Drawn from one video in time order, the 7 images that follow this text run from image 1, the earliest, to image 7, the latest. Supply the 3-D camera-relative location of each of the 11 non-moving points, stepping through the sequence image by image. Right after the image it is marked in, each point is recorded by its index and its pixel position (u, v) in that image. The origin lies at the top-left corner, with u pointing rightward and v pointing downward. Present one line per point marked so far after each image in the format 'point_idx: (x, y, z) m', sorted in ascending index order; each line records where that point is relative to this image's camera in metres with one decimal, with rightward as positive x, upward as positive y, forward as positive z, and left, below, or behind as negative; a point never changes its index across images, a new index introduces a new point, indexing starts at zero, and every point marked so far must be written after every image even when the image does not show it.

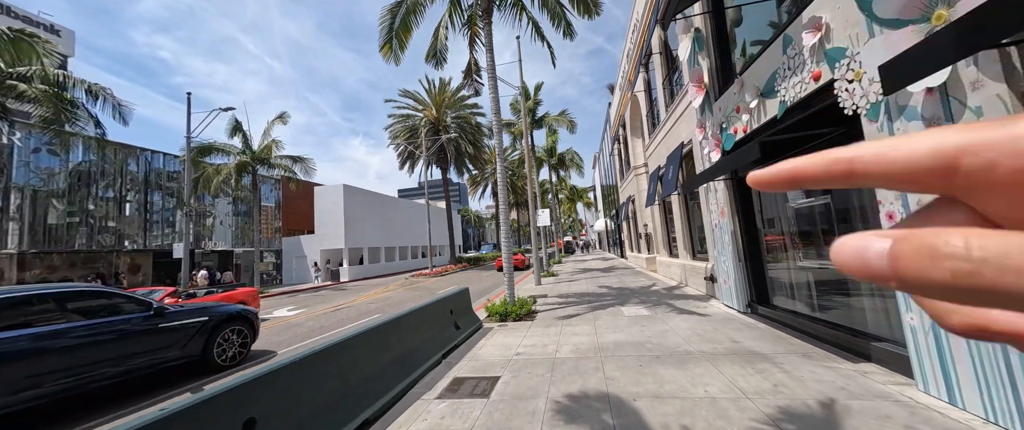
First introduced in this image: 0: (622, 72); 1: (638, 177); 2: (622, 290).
0: (+6.1, +8.0, +19.1) m
1: (+6.7, +2.0, +18.4) m
2: (+3.7, -2.5, +11.5) m
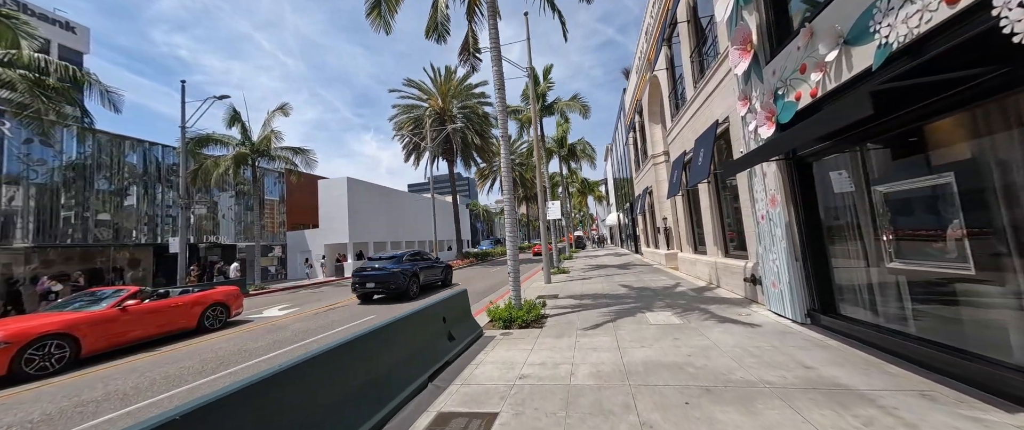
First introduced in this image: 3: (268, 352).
0: (+6.6, +8.4, +17.6) m
1: (+7.1, +2.4, +16.9) m
2: (+3.9, -2.3, +10.2) m
3: (-5.0, -2.8, +7.2) m
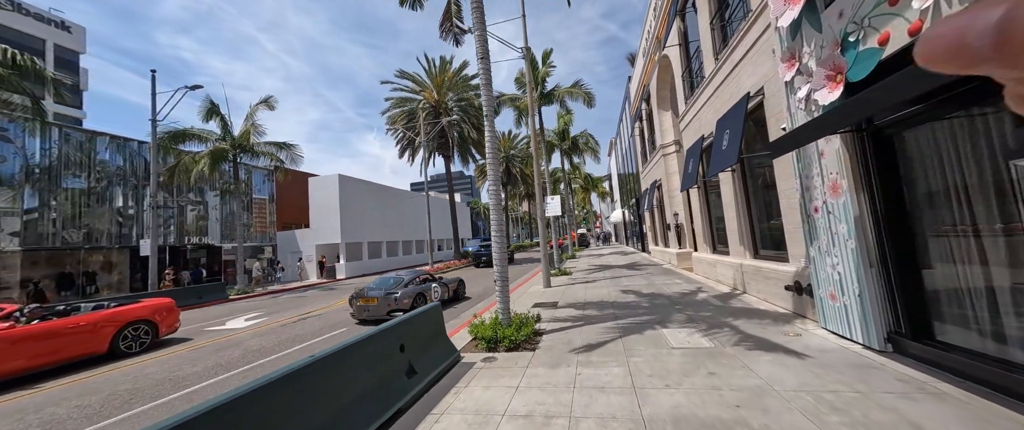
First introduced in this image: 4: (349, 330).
0: (+6.3, +8.6, +16.1) m
1: (+6.9, +2.6, +15.4) m
2: (+3.7, -2.1, +8.8) m
3: (-5.3, -2.8, +5.8) m
4: (-4.1, -2.9, +8.6) m
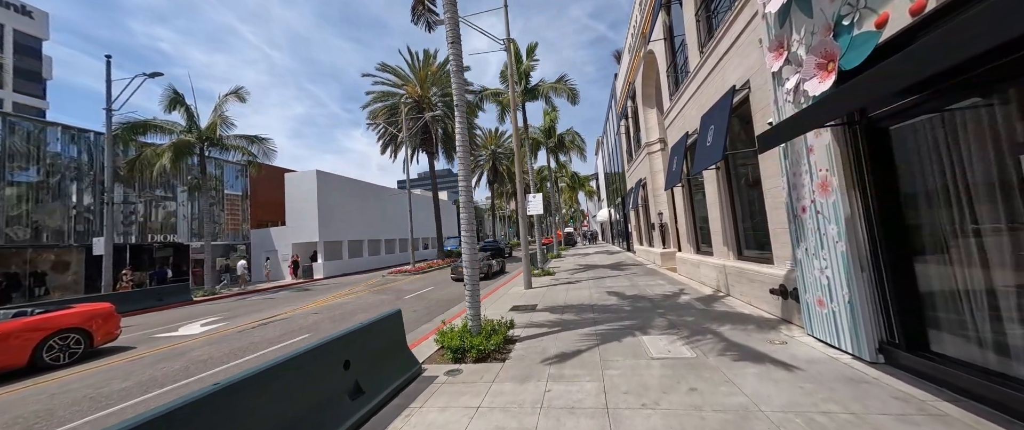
0: (+5.5, +8.6, +15.7) m
1: (+6.1, +2.6, +15.2) m
2: (+3.1, -2.1, +8.4) m
3: (-5.8, -2.7, +5.1) m
4: (-4.7, -2.8, +8.0) m
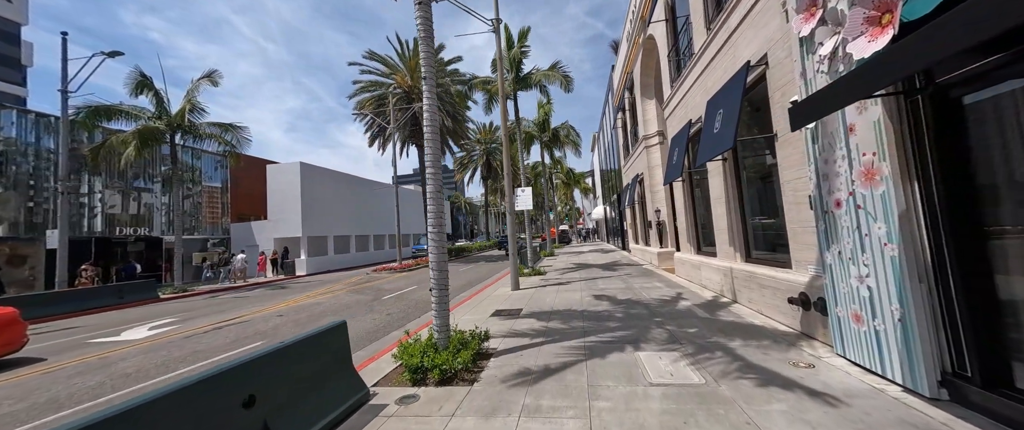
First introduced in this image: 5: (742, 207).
0: (+5.2, +8.8, +14.8) m
1: (+5.7, +2.7, +14.3) m
2: (+2.7, -2.0, +7.6) m
3: (-6.2, -2.5, +4.2) m
4: (-5.1, -2.6, +7.0) m
5: (+4.8, +0.2, +7.2) m
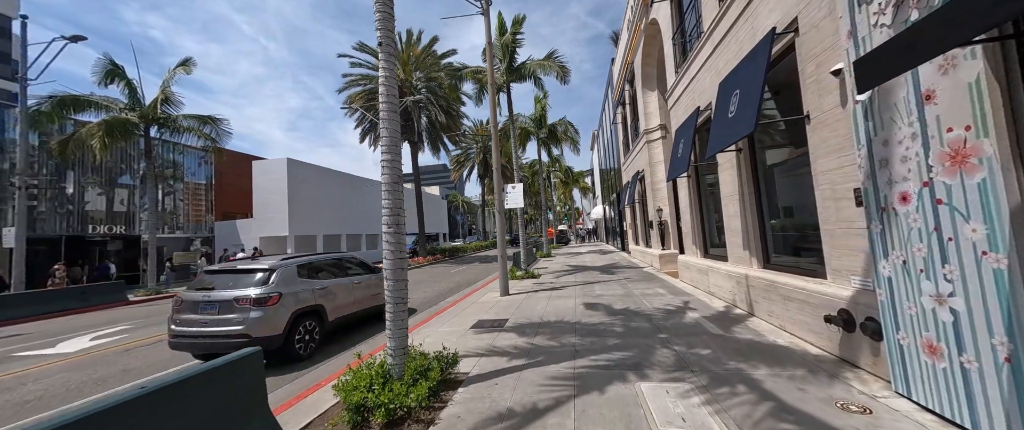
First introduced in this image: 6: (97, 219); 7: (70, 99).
0: (+4.9, +8.8, +13.8) m
1: (+5.4, +2.7, +13.3) m
2: (+2.3, -2.0, +6.6) m
3: (-6.5, -2.5, +3.2) m
4: (-5.5, -2.6, +6.1) m
5: (+4.5, +0.2, +6.3) m
6: (-23.3, -0.2, +19.2) m
7: (-19.6, +5.1, +15.3) m
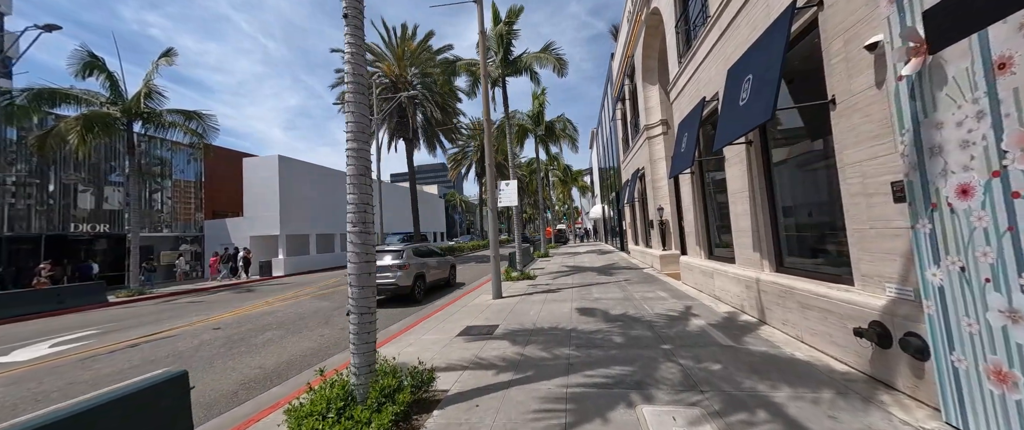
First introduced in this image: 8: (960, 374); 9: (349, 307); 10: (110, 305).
0: (+4.7, +8.8, +13.3) m
1: (+5.2, +2.8, +12.8) m
2: (+2.1, -2.0, +6.1) m
3: (-6.7, -2.4, +2.6) m
4: (-5.6, -2.5, +5.5) m
5: (+4.3, +0.2, +5.7) m
6: (-23.5, -0.1, +18.6) m
7: (-19.8, +5.2, +14.7) m
8: (+3.4, -1.2, +2.6) m
9: (-1.7, -1.0, +3.7) m
10: (-16.8, -3.7, +14.3) m
